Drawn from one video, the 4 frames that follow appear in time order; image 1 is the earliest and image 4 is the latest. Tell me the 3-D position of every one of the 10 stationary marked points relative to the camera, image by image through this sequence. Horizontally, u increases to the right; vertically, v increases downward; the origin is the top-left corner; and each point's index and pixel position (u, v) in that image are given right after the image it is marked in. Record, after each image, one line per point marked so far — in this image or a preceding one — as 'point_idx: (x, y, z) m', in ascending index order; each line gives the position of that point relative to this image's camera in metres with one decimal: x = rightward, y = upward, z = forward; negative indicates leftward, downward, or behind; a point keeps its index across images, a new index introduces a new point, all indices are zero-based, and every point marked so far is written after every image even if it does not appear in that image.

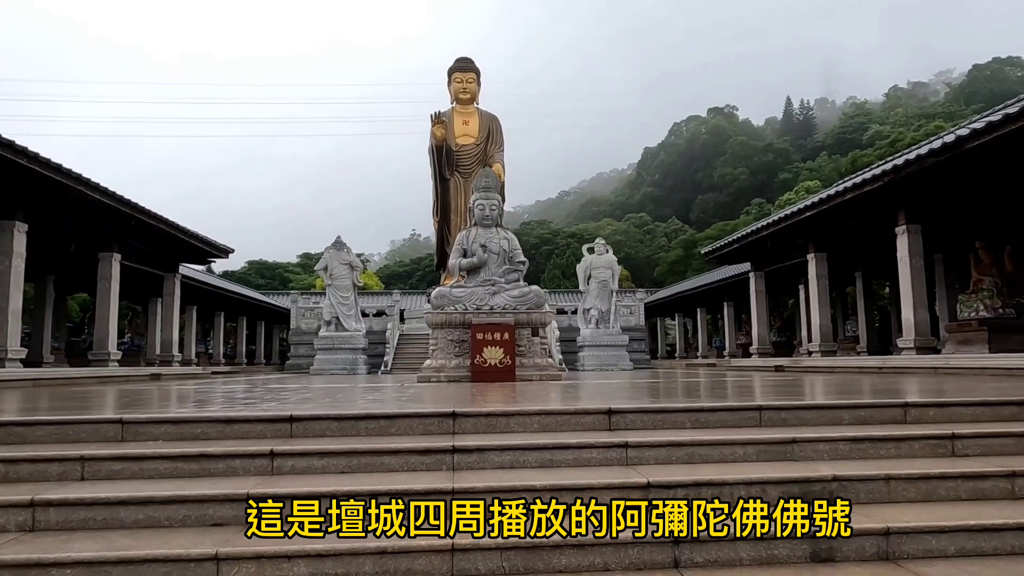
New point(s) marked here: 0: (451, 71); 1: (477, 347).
0: (-1.6, +5.5, +16.0) m
1: (-0.4, -0.7, +7.5) m
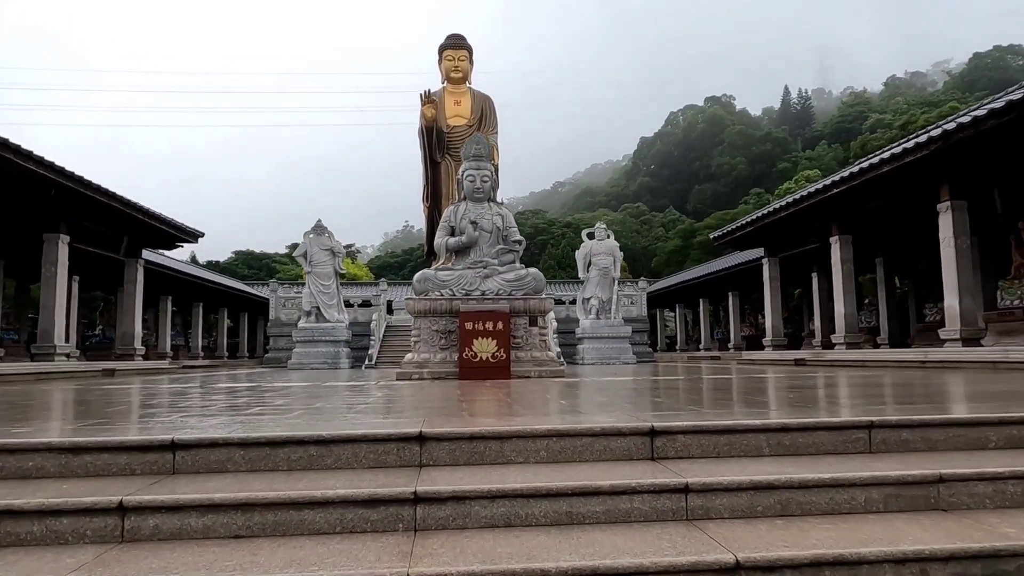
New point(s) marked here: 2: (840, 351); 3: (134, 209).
0: (-1.7, +5.8, +14.8) m
1: (-0.5, -0.5, +6.4) m
2: (+5.7, -1.1, +10.5) m
3: (-6.7, +1.4, +10.8) m
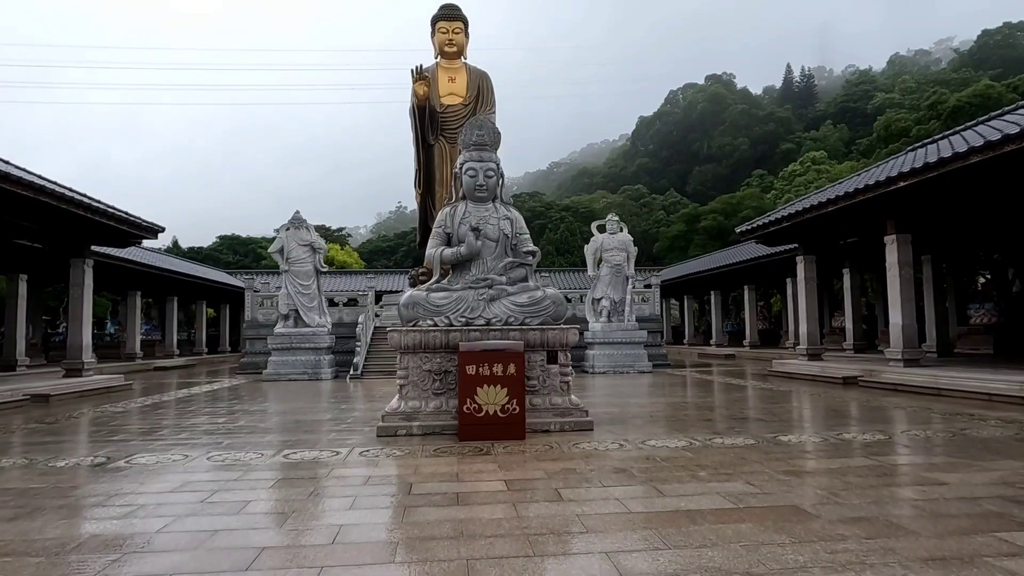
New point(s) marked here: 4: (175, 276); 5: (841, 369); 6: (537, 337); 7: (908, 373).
0: (-1.7, +5.8, +13.1) m
1: (-0.4, -0.8, +4.9) m
2: (+5.7, -1.2, +9.1) m
3: (-6.6, +1.3, +9.2) m
4: (-10.1, +0.4, +18.3) m
5: (+5.5, -1.3, +10.1) m
6: (+0.2, -0.4, +5.4) m
7: (+5.7, -1.2, +8.9) m
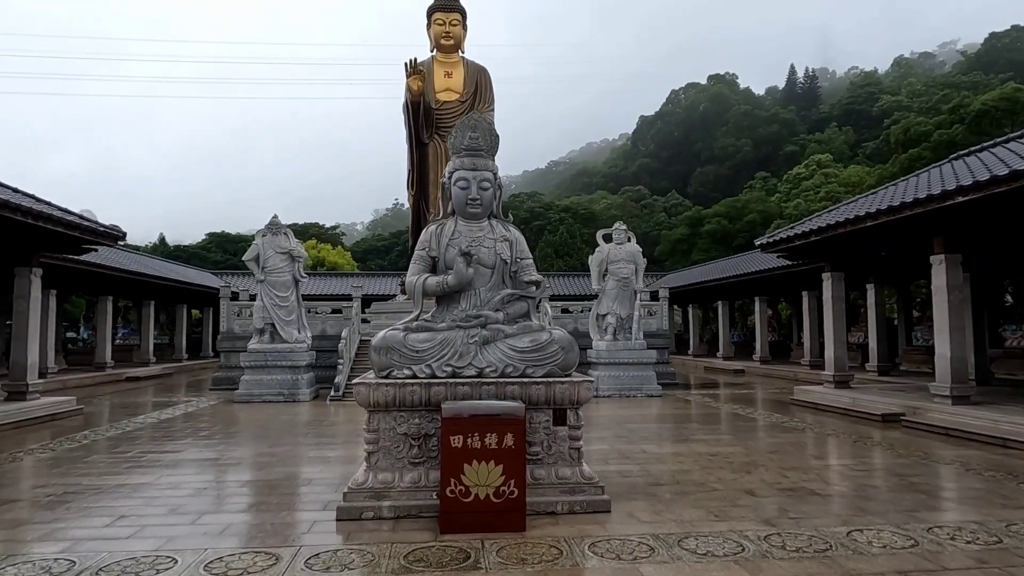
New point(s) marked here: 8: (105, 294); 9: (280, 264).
0: (-1.6, +5.5, +12.0) m
1: (-0.4, -1.1, +3.8) m
2: (+5.7, -1.6, +8.0) m
3: (-6.6, +1.1, +8.1) m
4: (-10.2, +0.2, +17.2) m
5: (+5.4, -1.7, +9.1) m
6: (+0.2, -0.7, +4.3) m
7: (+5.7, -1.6, +7.8) m
8: (-11.7, -0.2, +17.7) m
9: (-4.5, +0.5, +12.0) m
